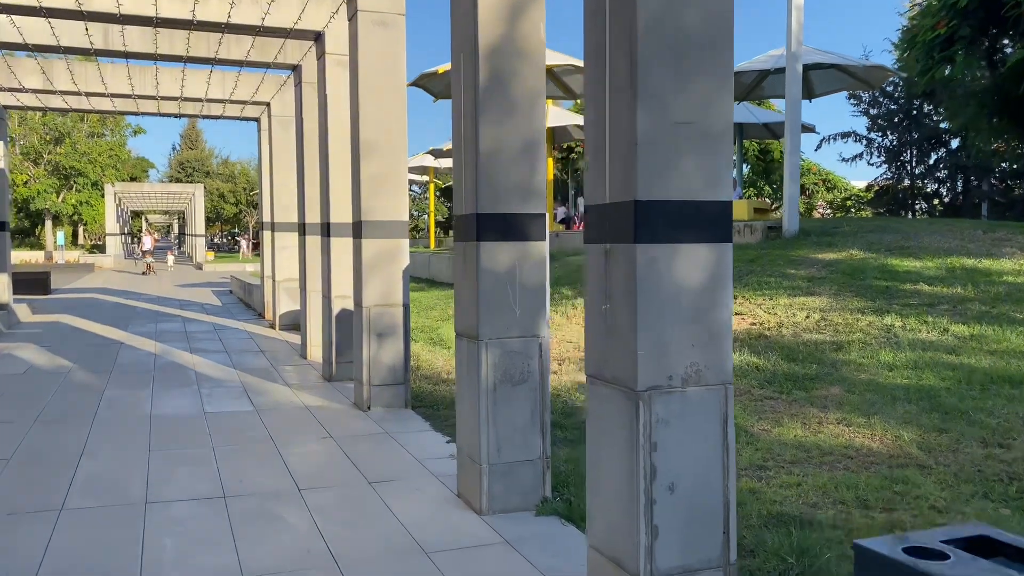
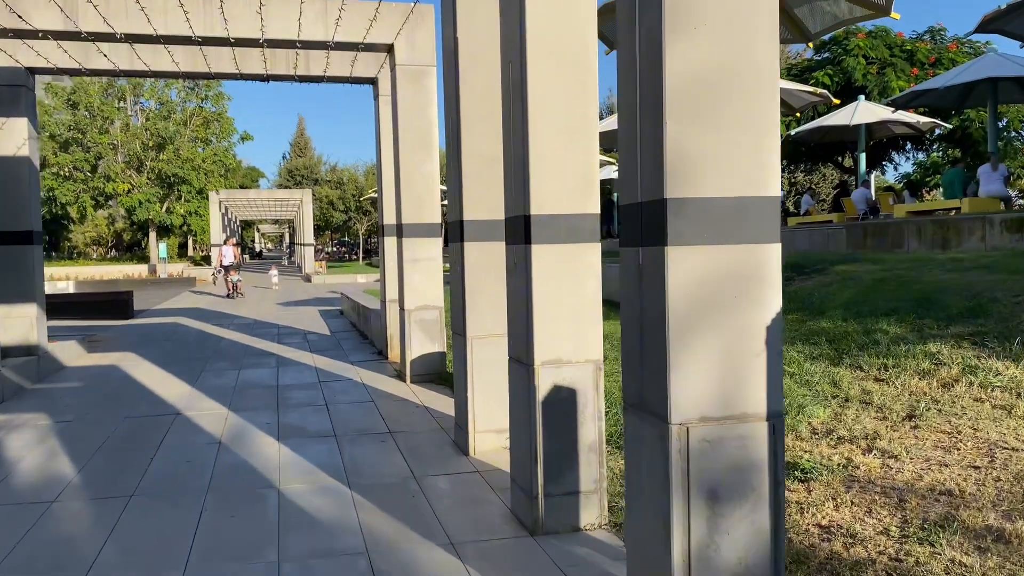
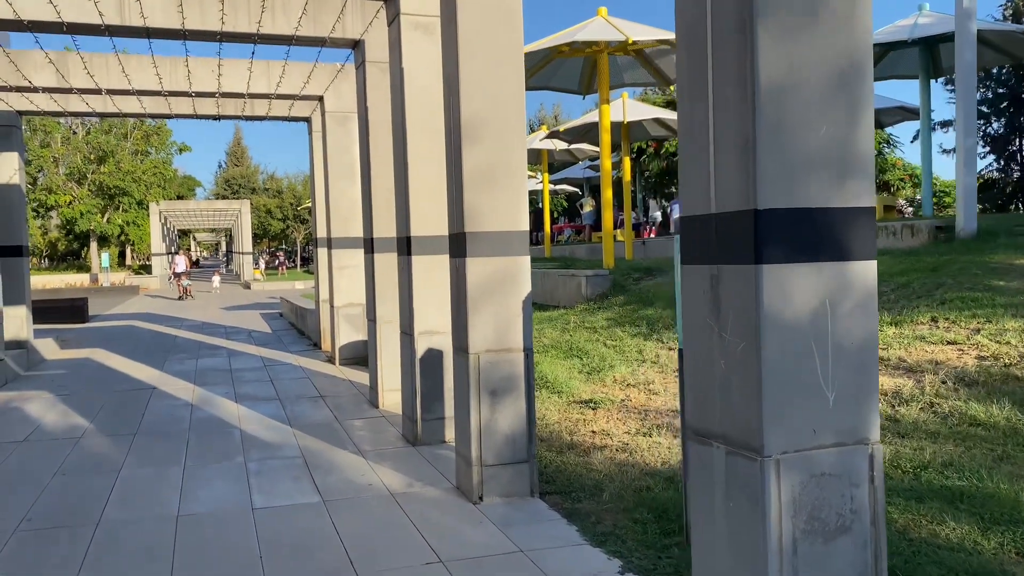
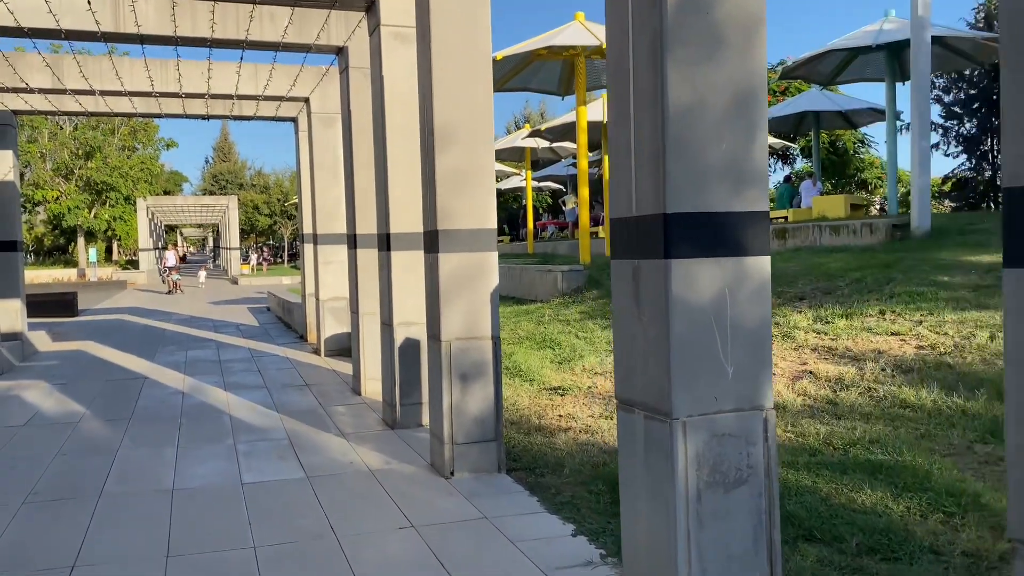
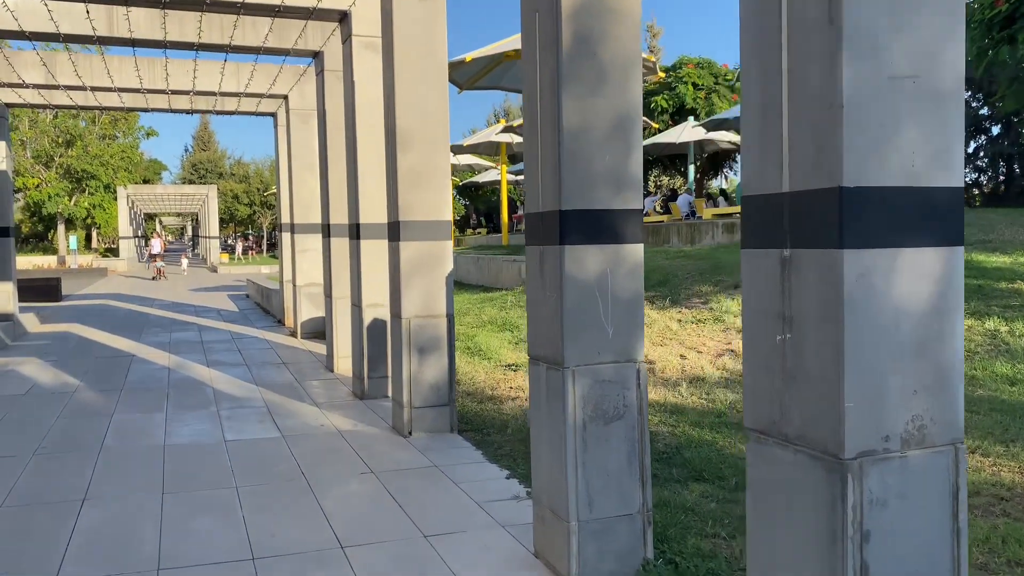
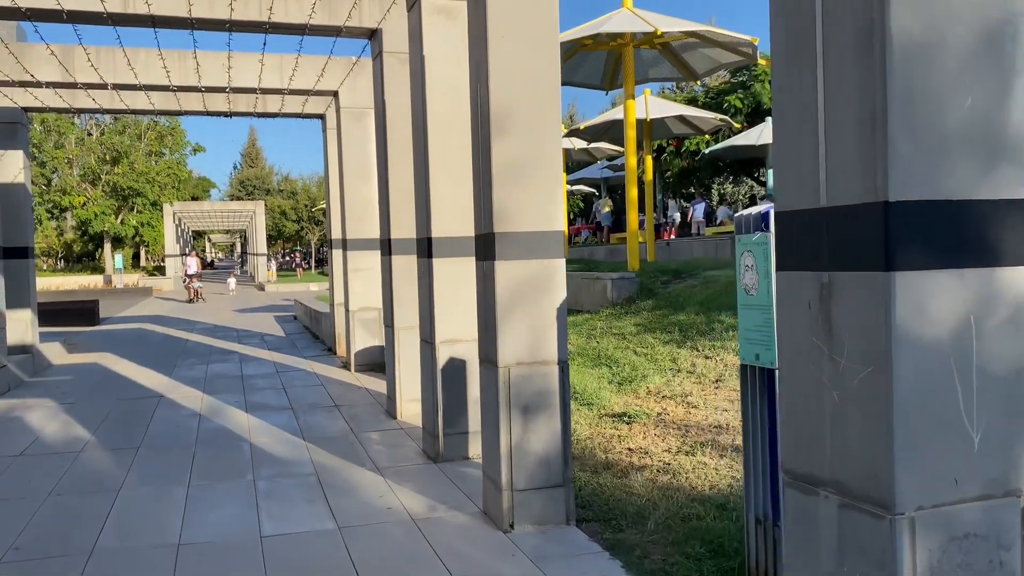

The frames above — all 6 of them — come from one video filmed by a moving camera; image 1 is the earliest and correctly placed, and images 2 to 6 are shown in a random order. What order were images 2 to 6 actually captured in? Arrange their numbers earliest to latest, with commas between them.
5, 4, 3, 6, 2
